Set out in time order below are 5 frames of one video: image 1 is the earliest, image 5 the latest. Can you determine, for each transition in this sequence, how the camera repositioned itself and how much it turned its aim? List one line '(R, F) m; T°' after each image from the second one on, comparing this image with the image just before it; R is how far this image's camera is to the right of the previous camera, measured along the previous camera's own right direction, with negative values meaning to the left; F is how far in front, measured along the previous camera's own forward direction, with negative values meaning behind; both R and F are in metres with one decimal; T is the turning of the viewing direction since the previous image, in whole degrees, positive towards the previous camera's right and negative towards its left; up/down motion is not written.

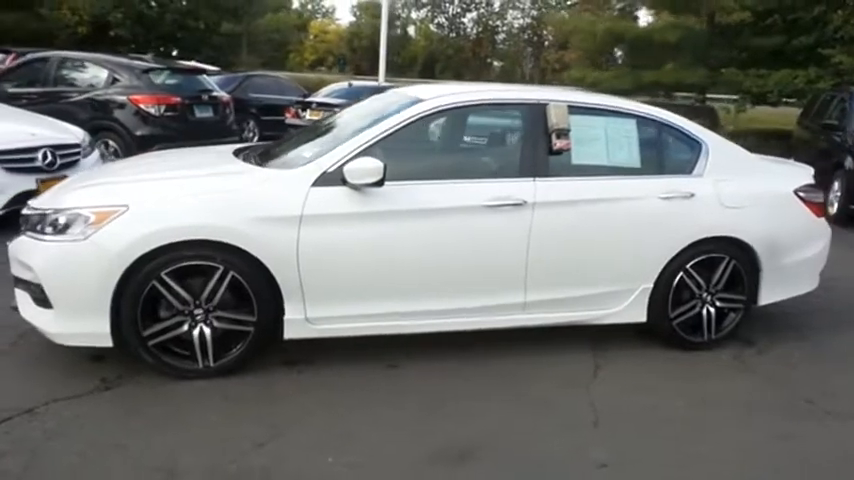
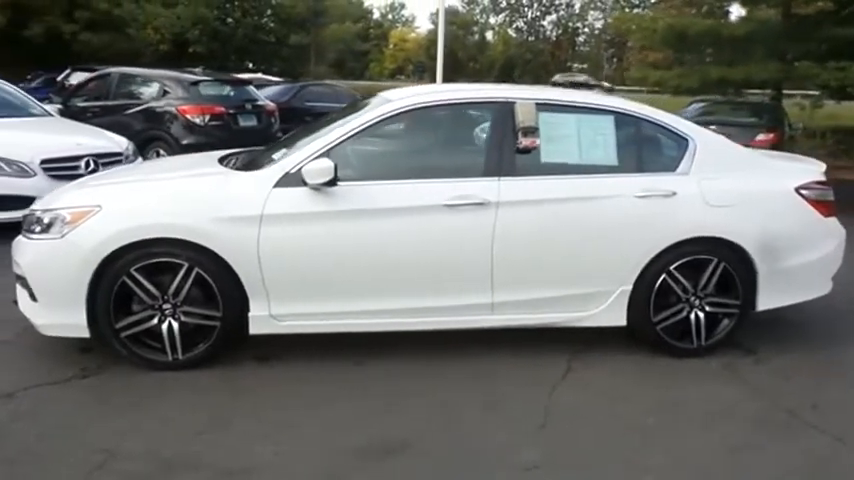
(+1.1, 0.0) m; -10°
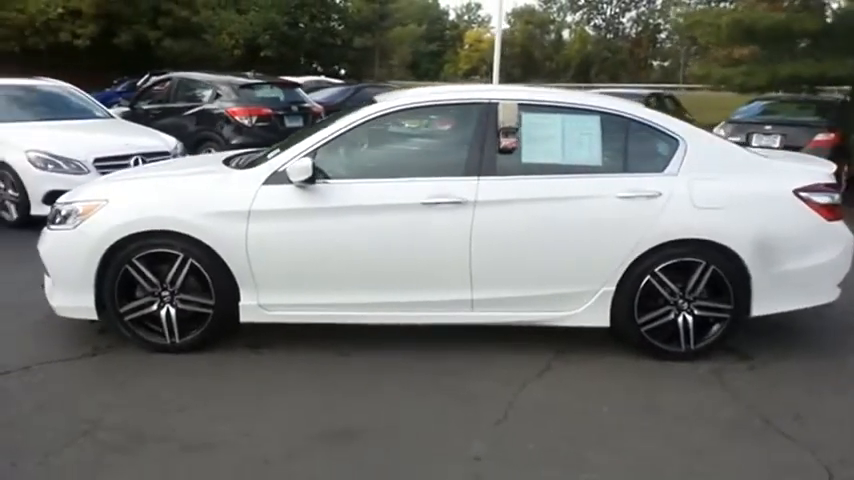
(+0.9, -0.1) m; -9°
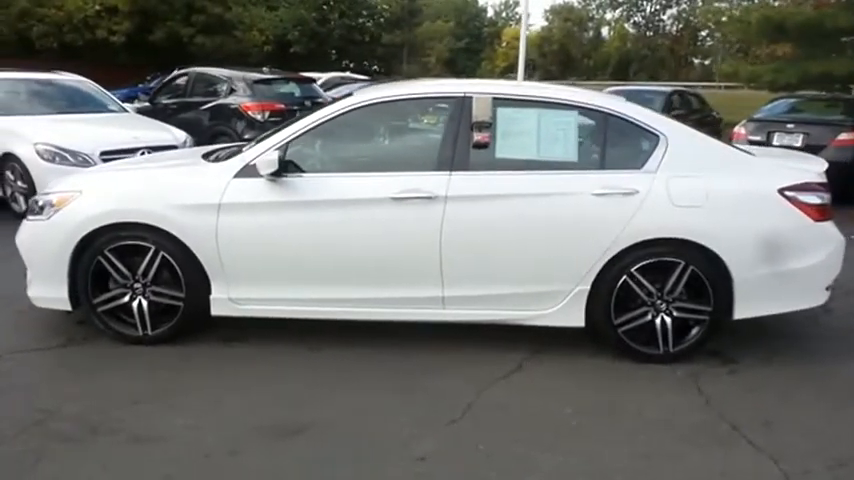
(+0.6, +0.1) m; -5°
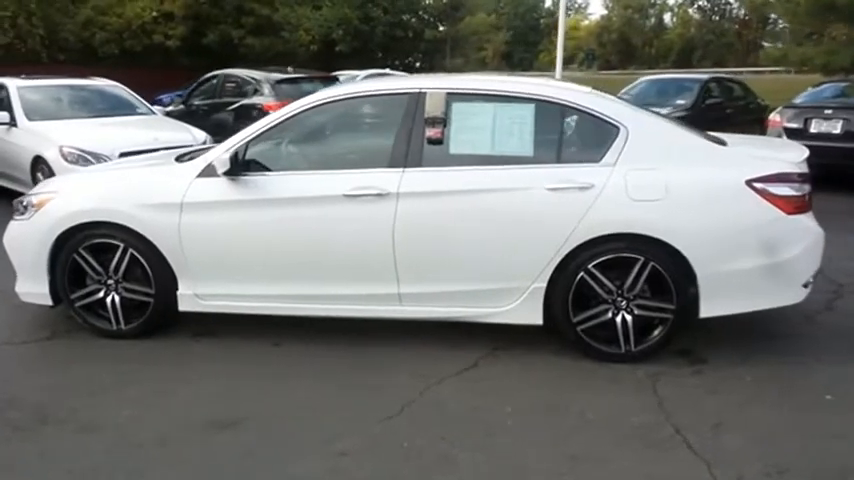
(+1.0, +0.1) m; -8°
